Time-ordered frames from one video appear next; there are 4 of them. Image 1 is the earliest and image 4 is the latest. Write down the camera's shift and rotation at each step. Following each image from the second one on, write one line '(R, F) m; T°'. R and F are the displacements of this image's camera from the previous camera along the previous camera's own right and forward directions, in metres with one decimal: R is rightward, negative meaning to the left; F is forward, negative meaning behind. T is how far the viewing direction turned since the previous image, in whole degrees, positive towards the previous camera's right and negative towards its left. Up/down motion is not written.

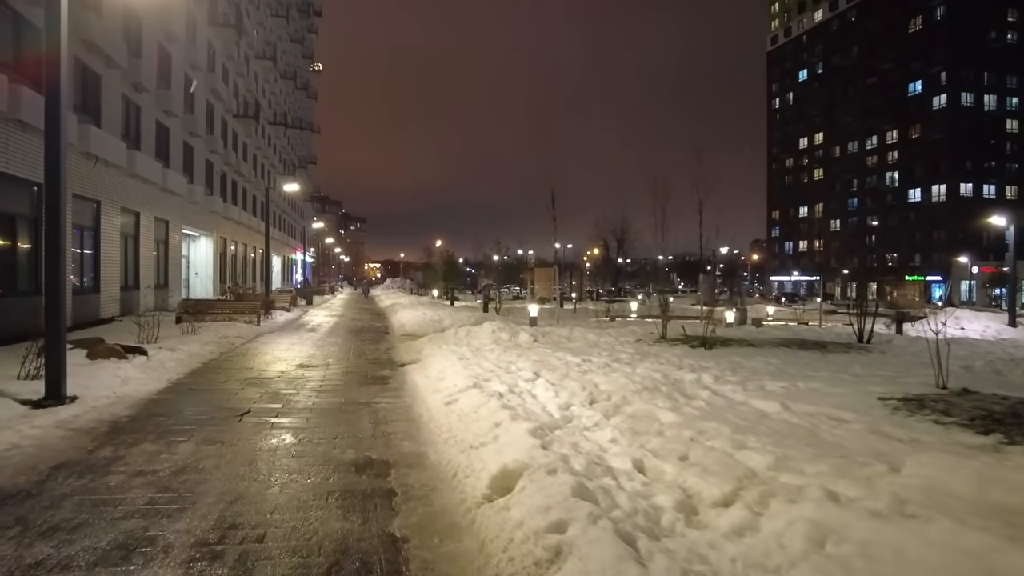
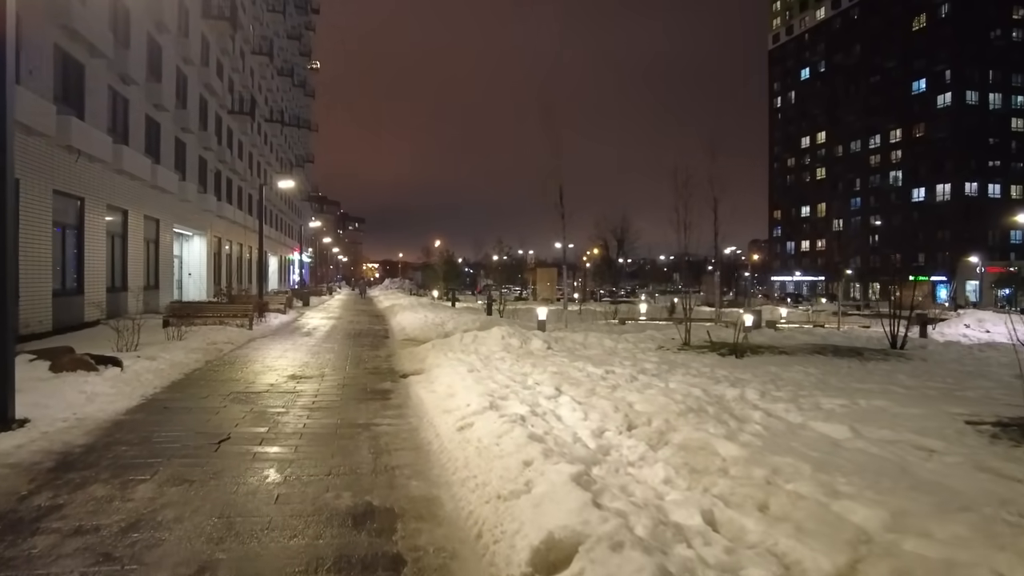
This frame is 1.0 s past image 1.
(-0.3, +1.1) m; 0°
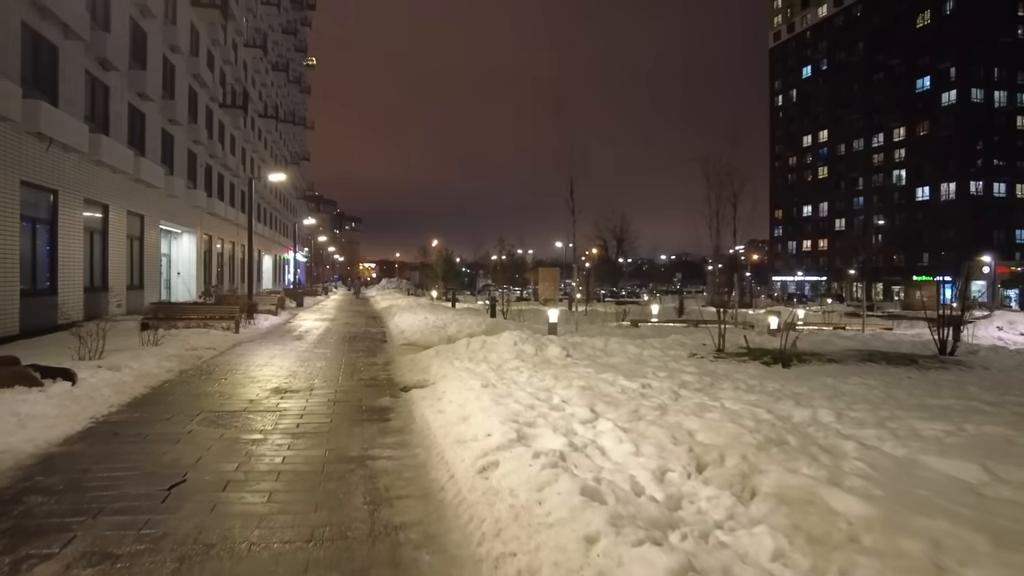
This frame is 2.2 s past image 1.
(-0.3, +1.5) m; 0°
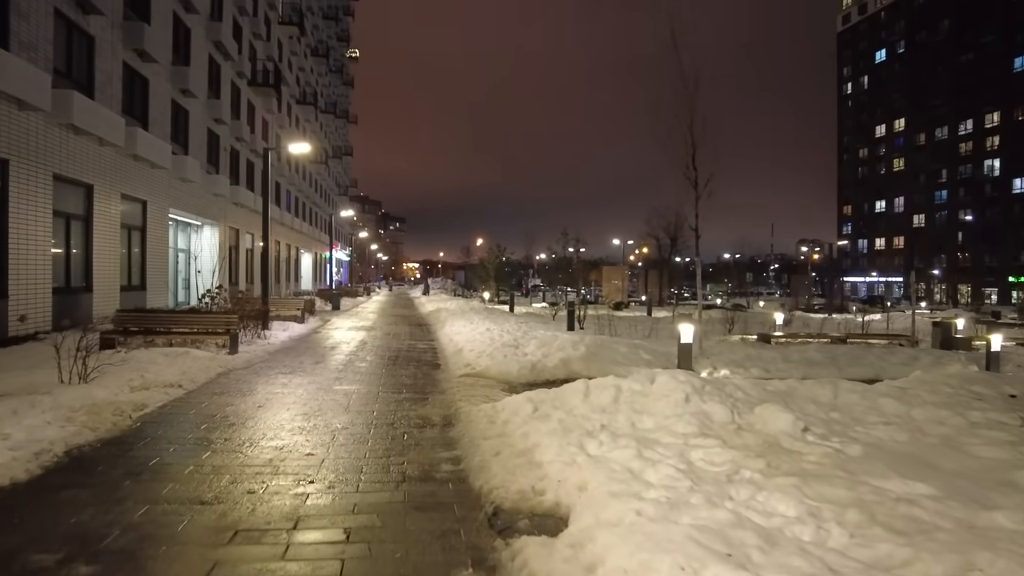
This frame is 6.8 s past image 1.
(-1.3, +5.5) m; -4°
